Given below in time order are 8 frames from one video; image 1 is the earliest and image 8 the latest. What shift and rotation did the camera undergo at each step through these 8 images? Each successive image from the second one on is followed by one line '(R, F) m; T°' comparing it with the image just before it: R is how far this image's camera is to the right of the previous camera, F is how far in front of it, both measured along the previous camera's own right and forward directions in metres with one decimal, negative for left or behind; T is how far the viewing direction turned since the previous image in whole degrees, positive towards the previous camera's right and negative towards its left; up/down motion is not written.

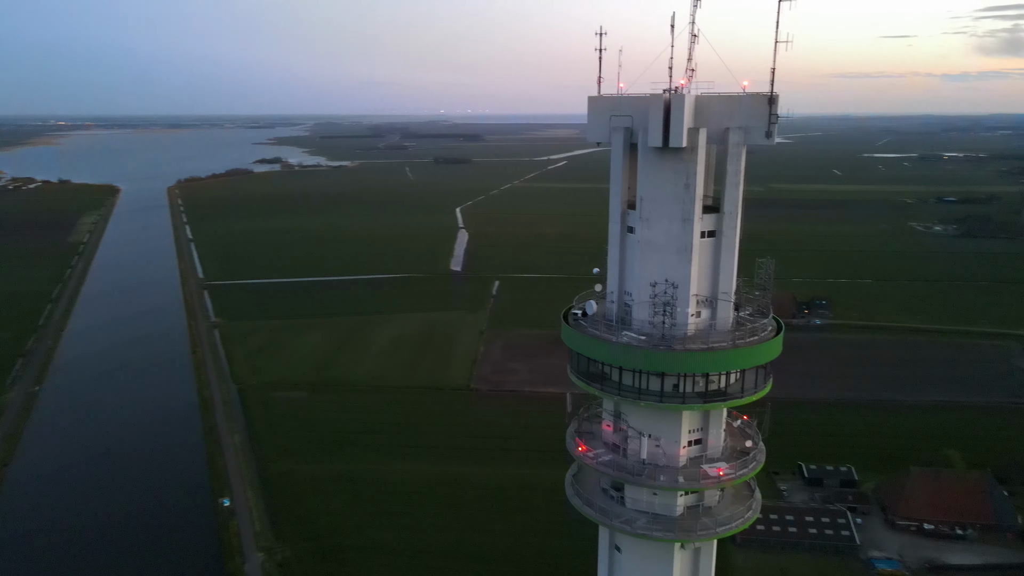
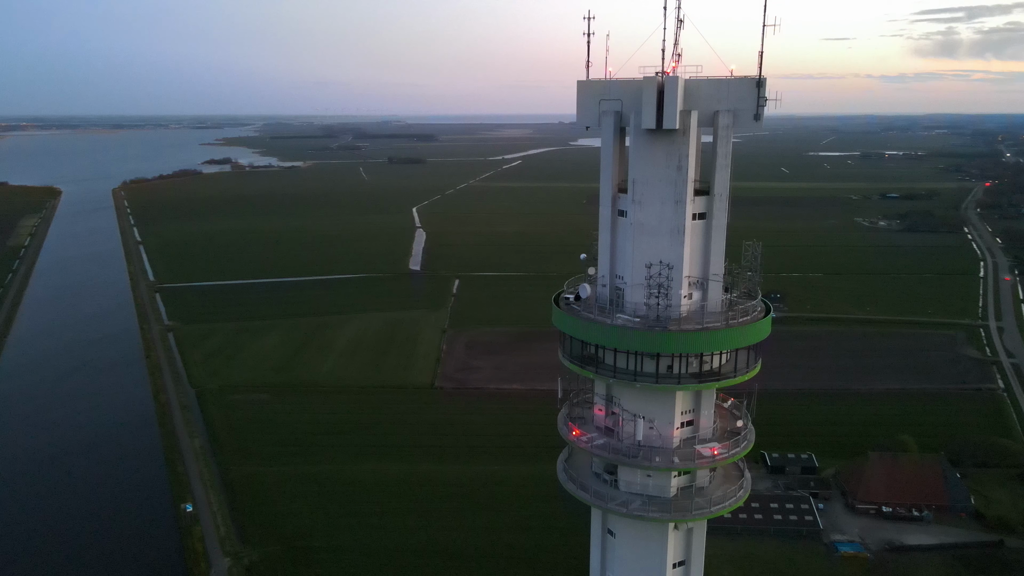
(-0.4, 0.0) m; +3°
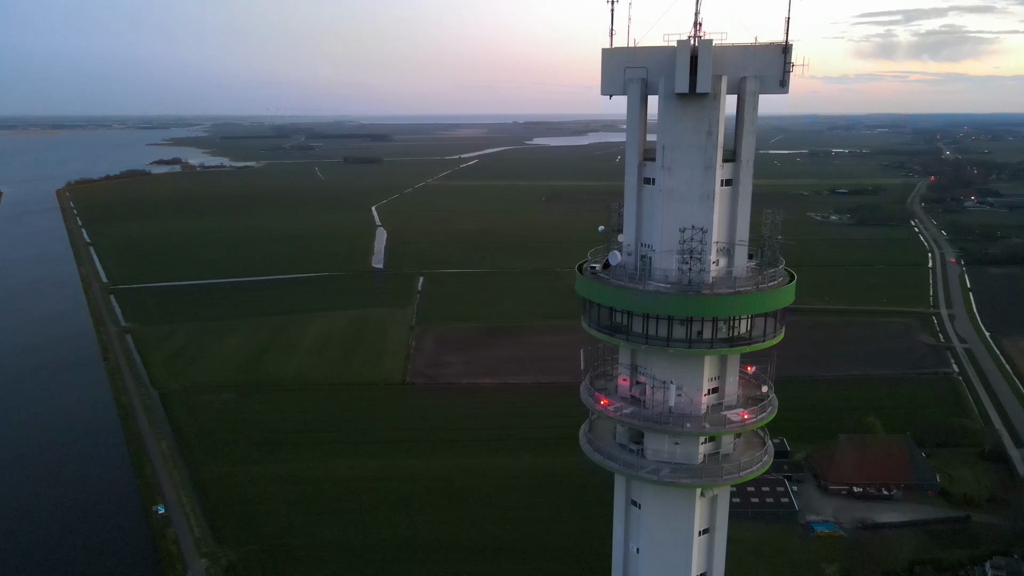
(-0.8, +0.1) m; +3°
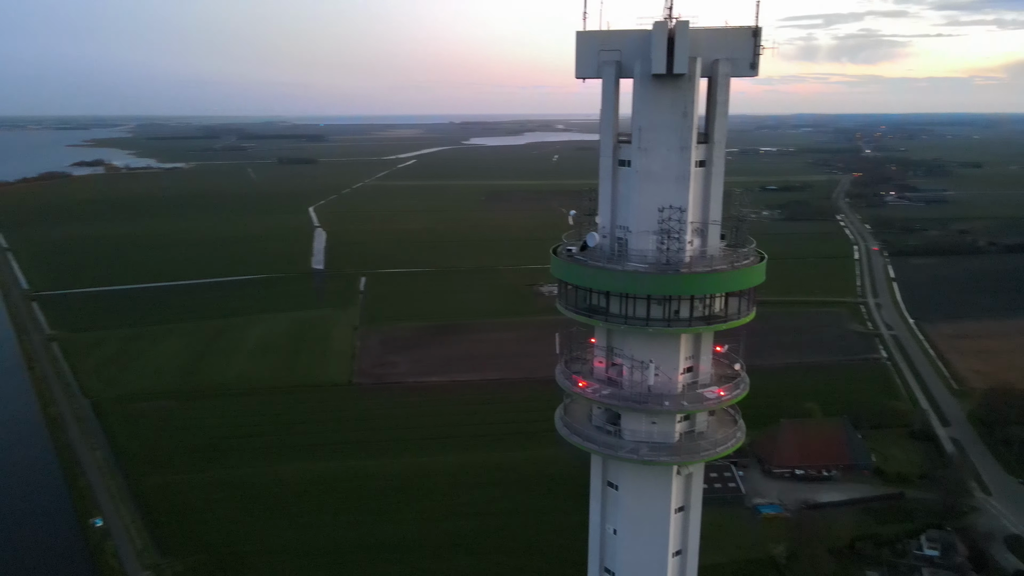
(-0.5, +0.1) m; +5°
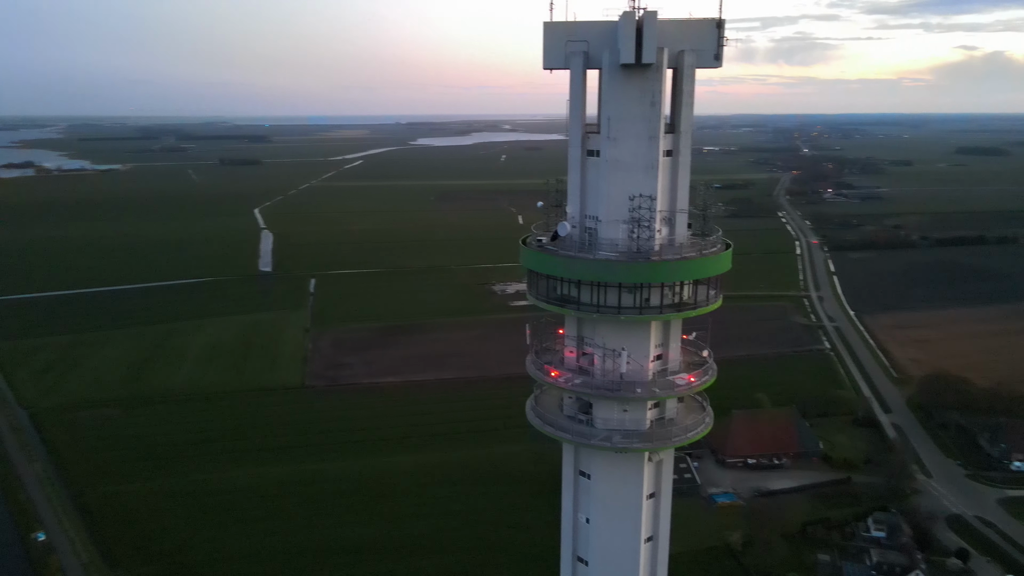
(-0.3, 0.0) m; +4°
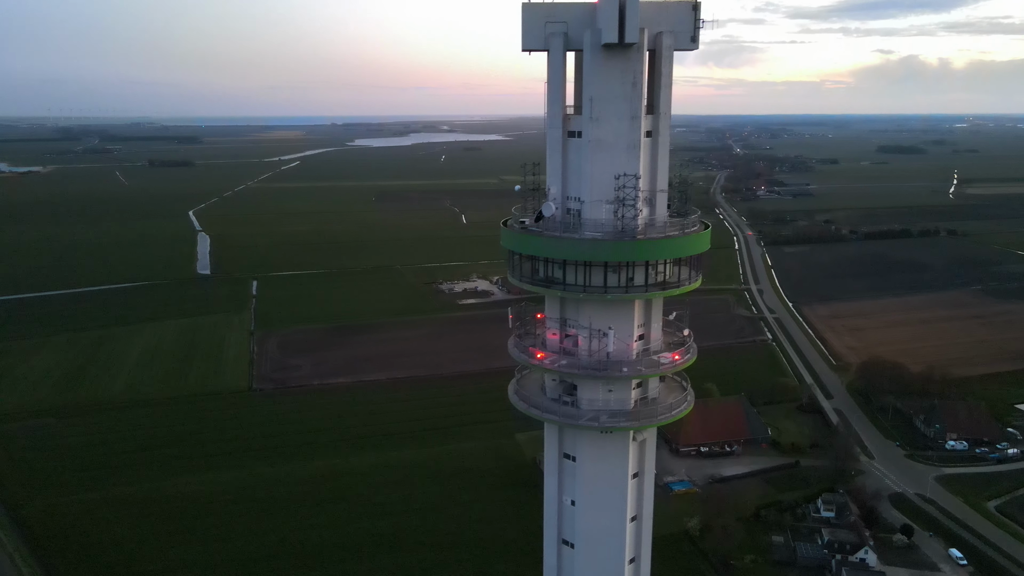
(-0.5, +0.1) m; +5°
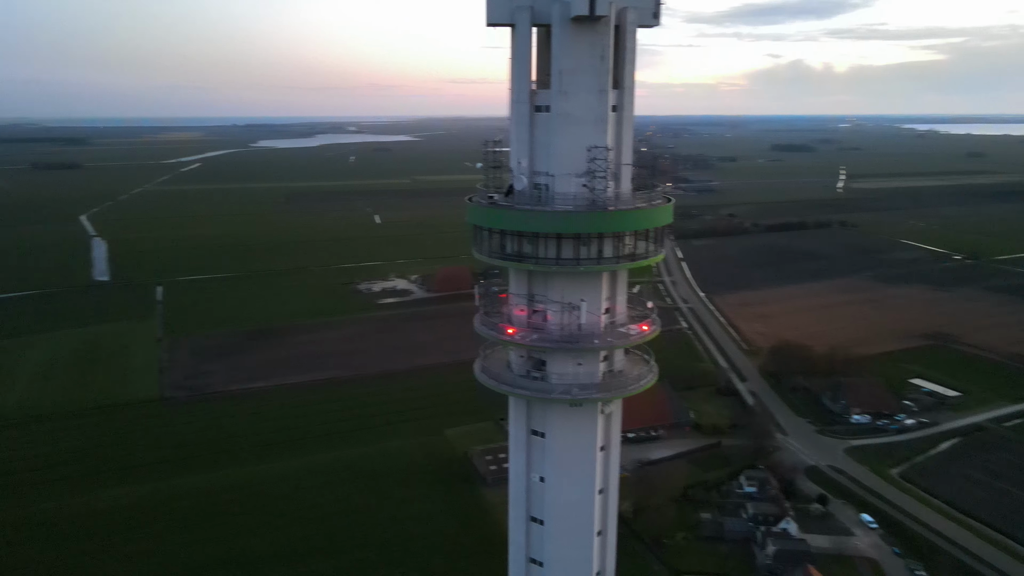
(-0.7, +0.1) m; +7°
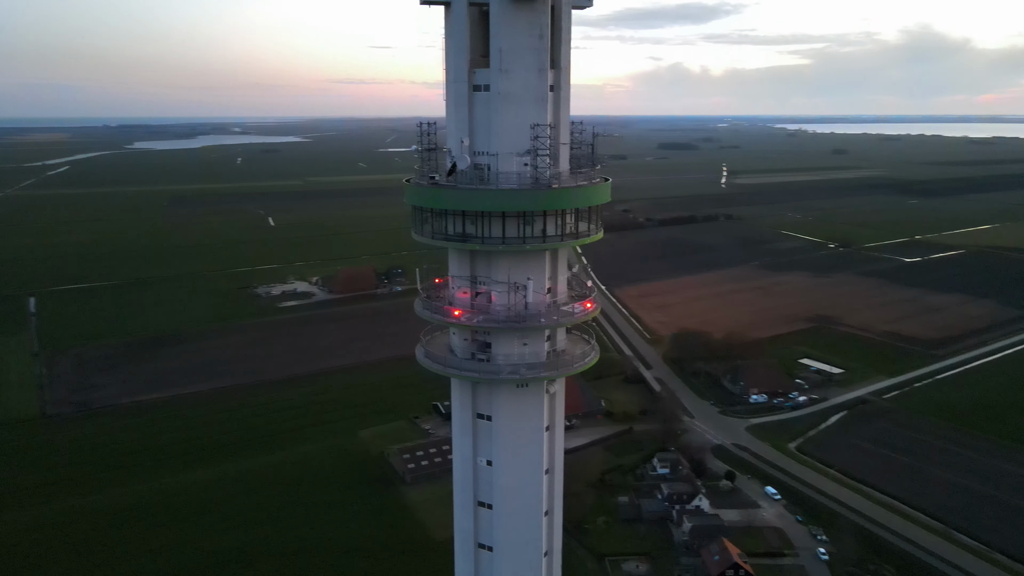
(-0.6, +0.1) m; +8°
